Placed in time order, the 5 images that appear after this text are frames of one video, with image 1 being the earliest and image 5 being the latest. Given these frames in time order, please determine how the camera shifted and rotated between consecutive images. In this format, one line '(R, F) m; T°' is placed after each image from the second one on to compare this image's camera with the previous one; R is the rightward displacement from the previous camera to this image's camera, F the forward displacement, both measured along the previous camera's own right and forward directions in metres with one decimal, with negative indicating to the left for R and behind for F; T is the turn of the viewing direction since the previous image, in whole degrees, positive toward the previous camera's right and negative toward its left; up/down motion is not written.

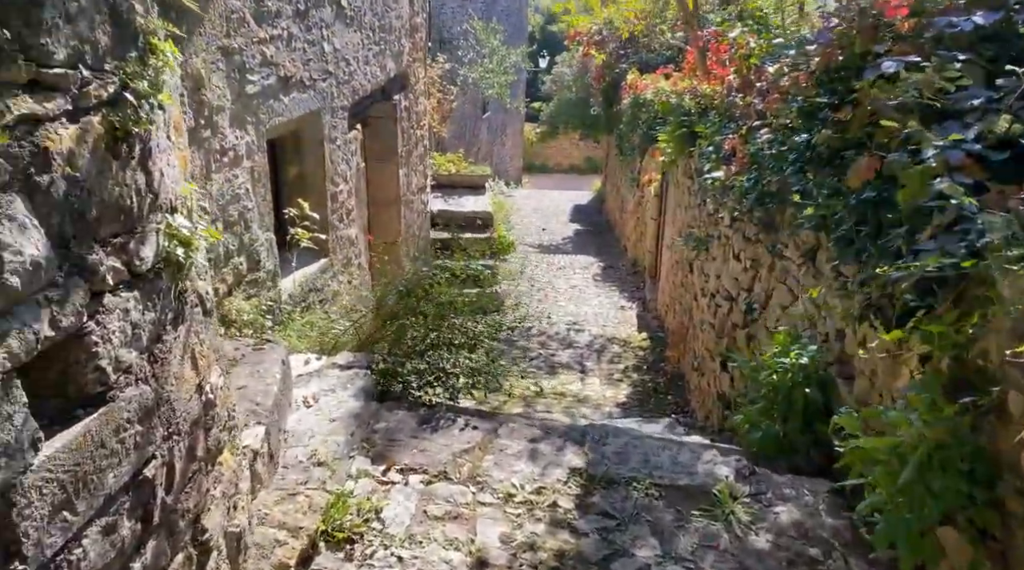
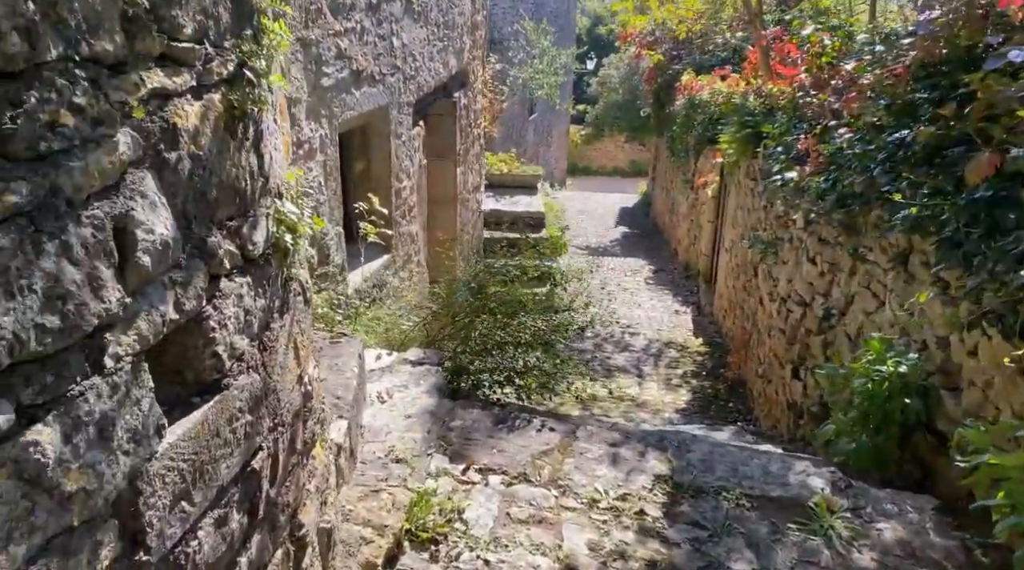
(-0.1, +0.1) m; -3°
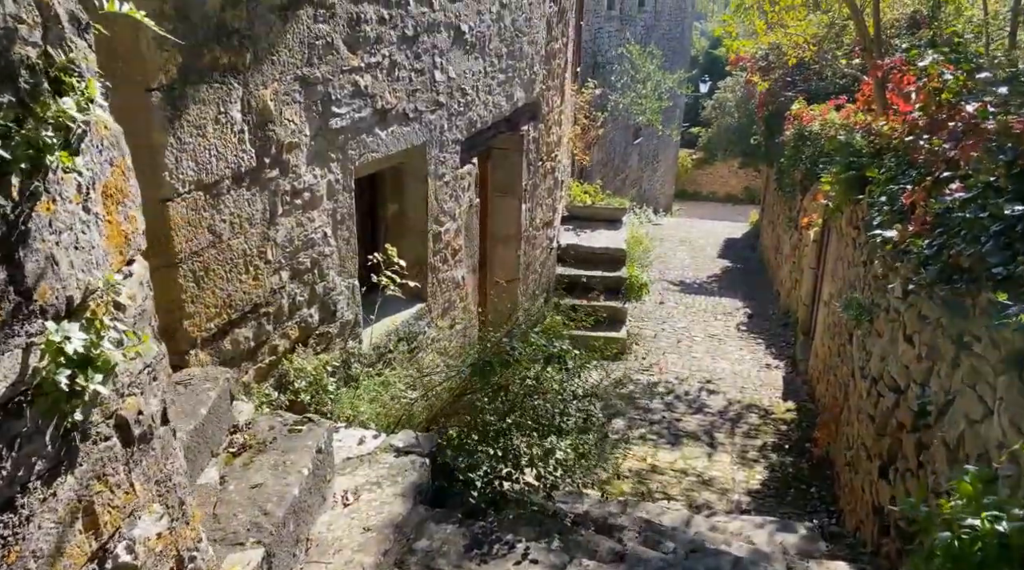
(+0.3, +0.4) m; -8°
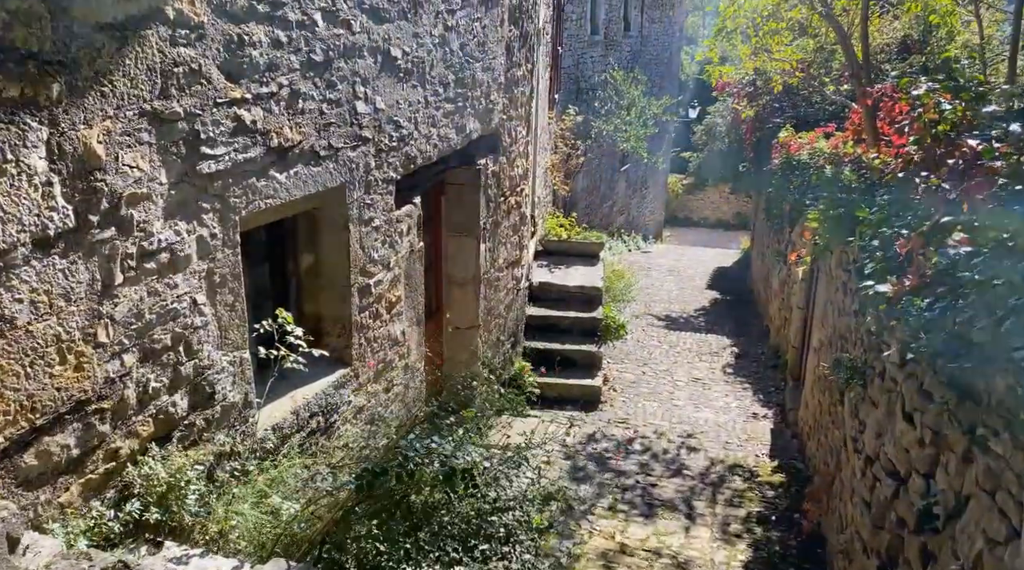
(+0.2, +0.5) m; 0°
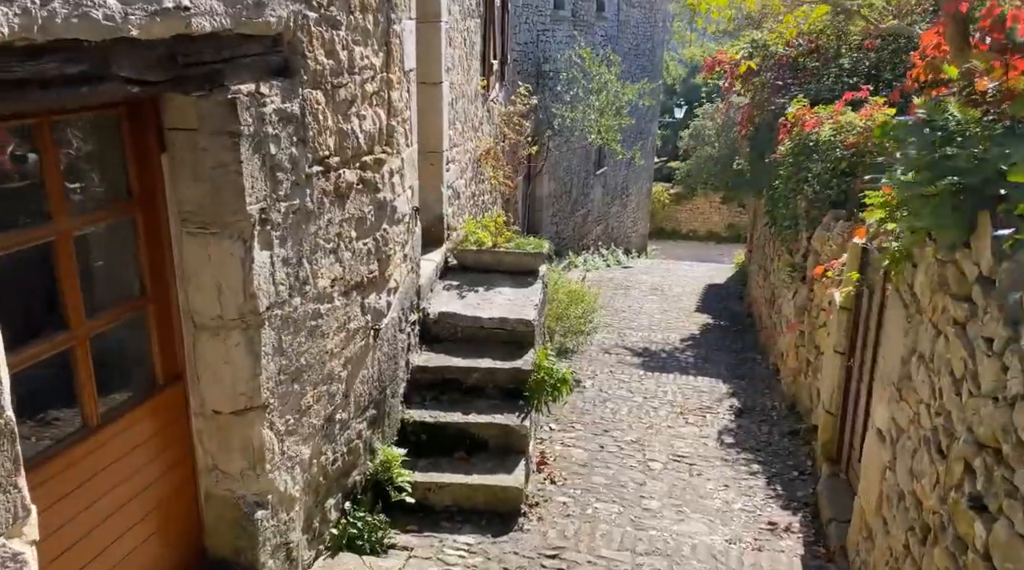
(+0.6, +2.4) m; +1°
